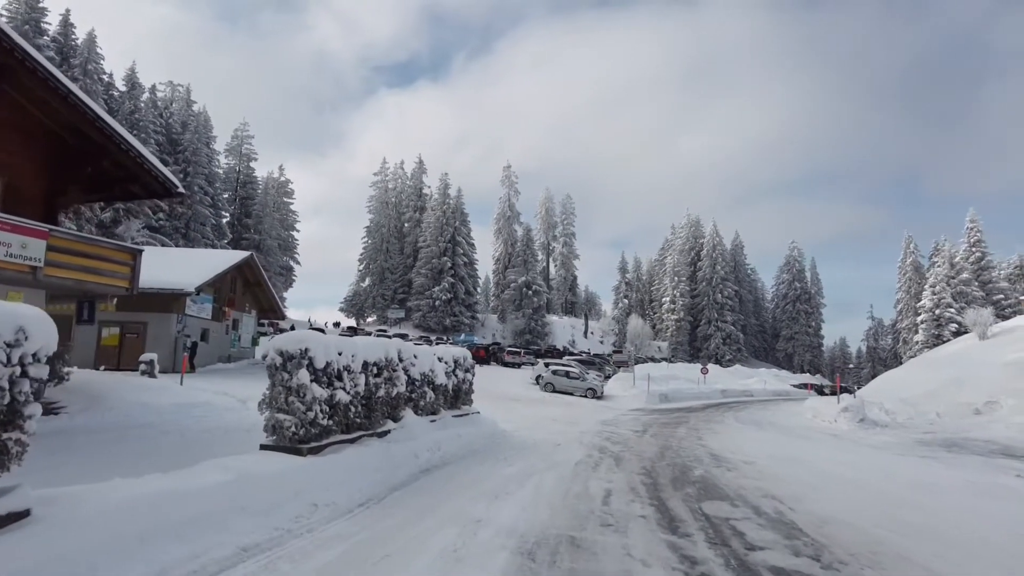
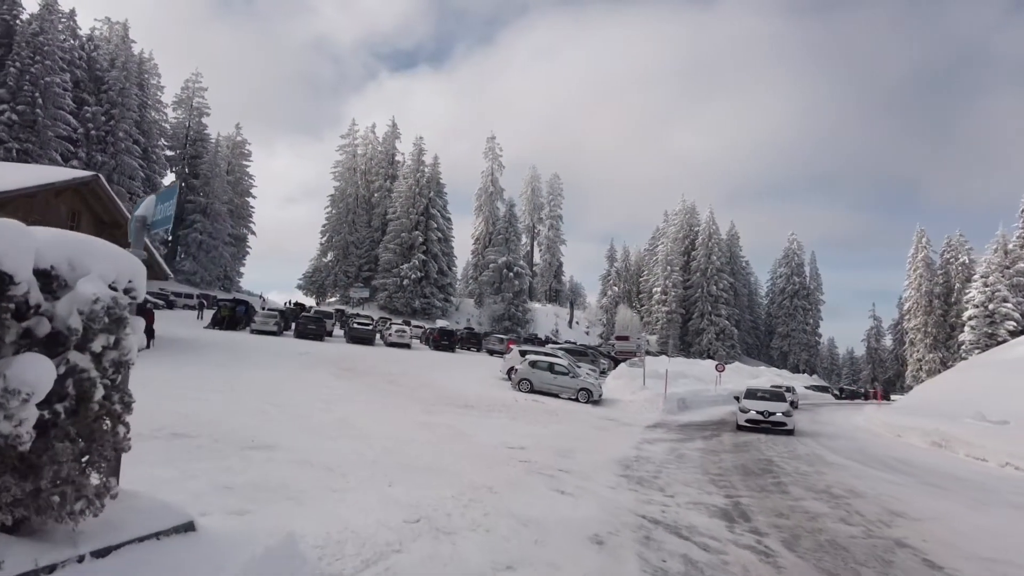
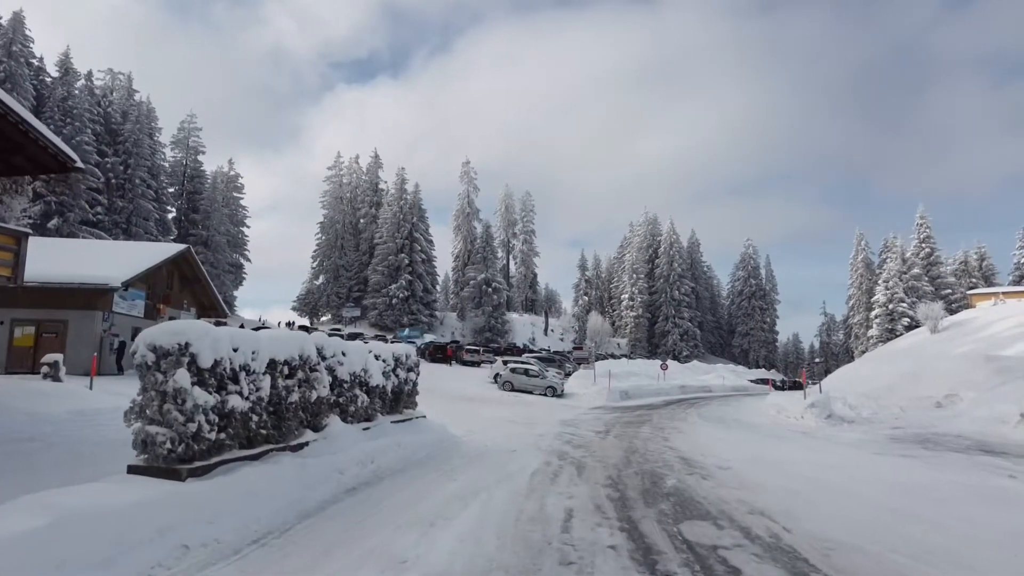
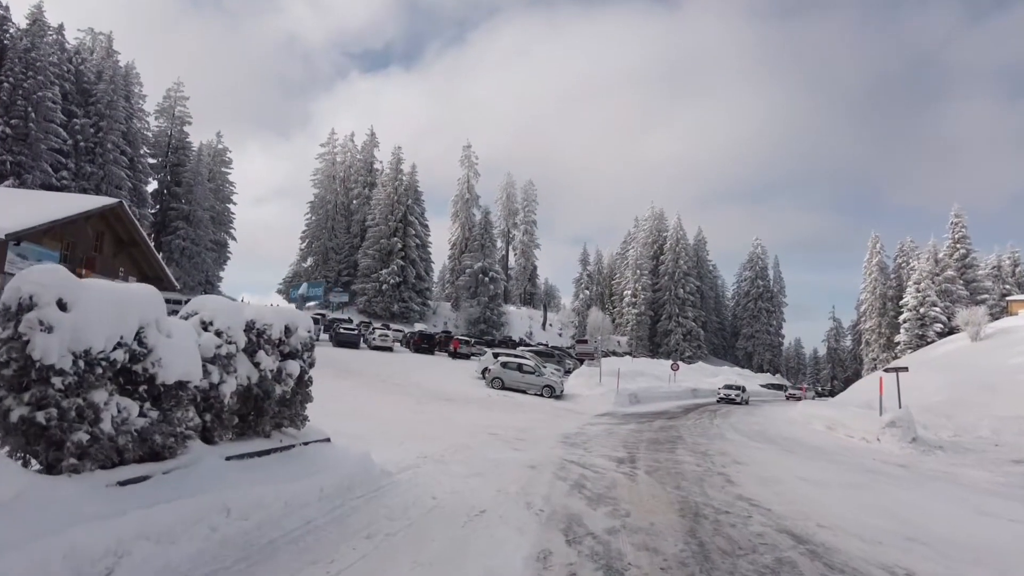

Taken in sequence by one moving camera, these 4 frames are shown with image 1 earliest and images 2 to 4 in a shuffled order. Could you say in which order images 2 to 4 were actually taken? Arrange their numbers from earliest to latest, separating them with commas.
3, 4, 2
